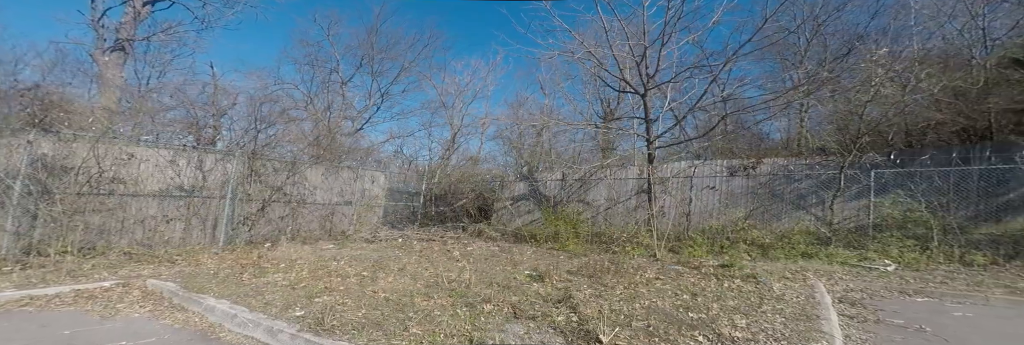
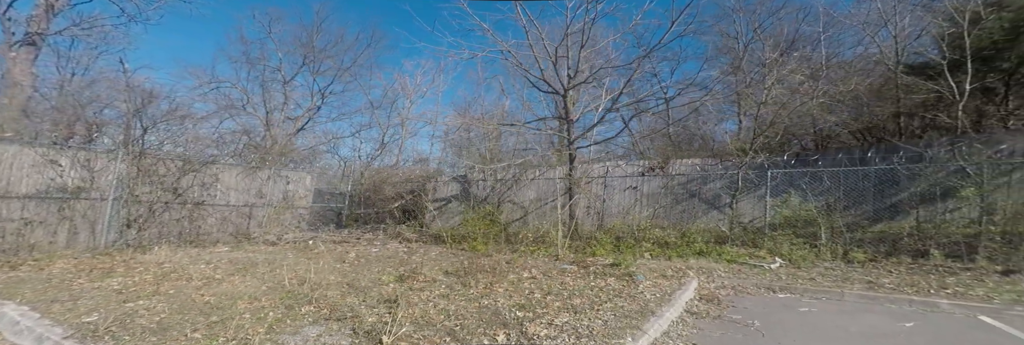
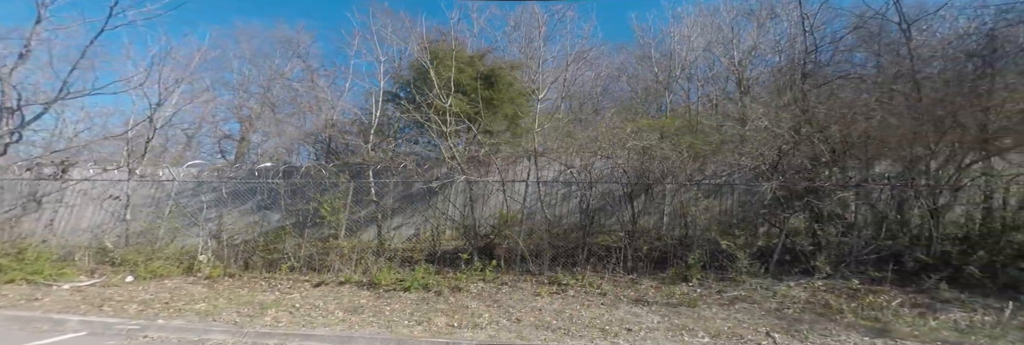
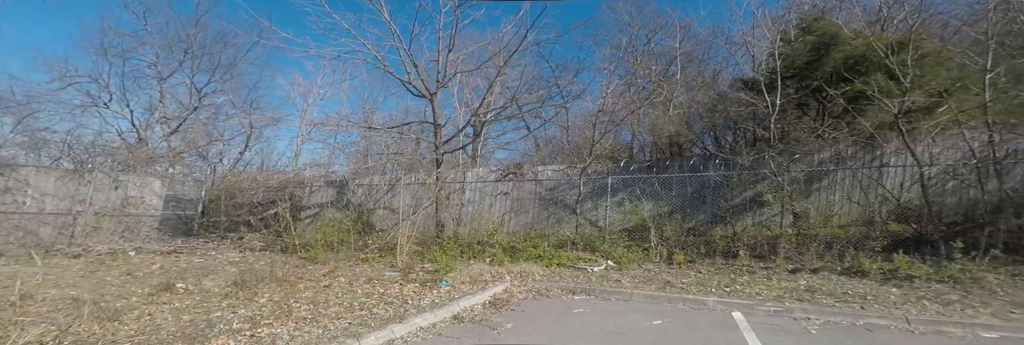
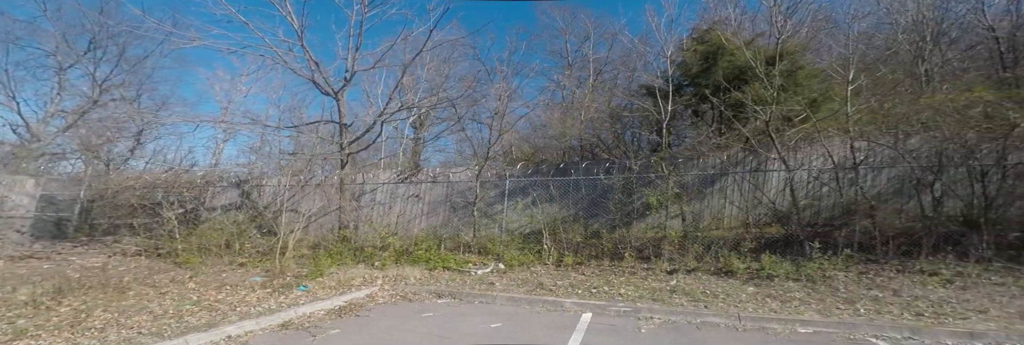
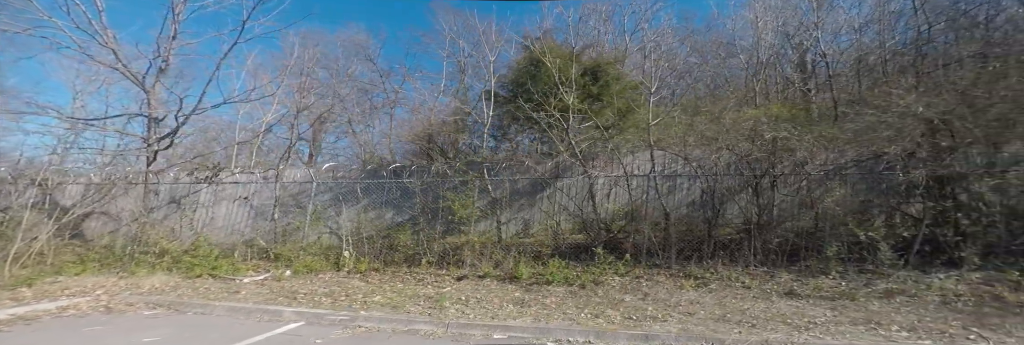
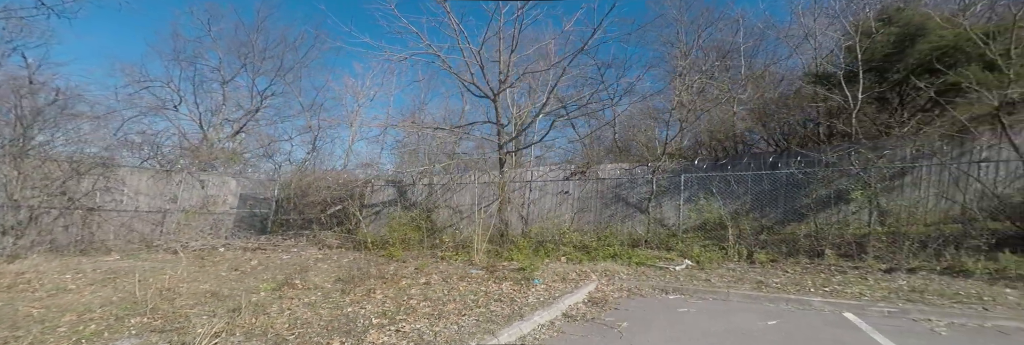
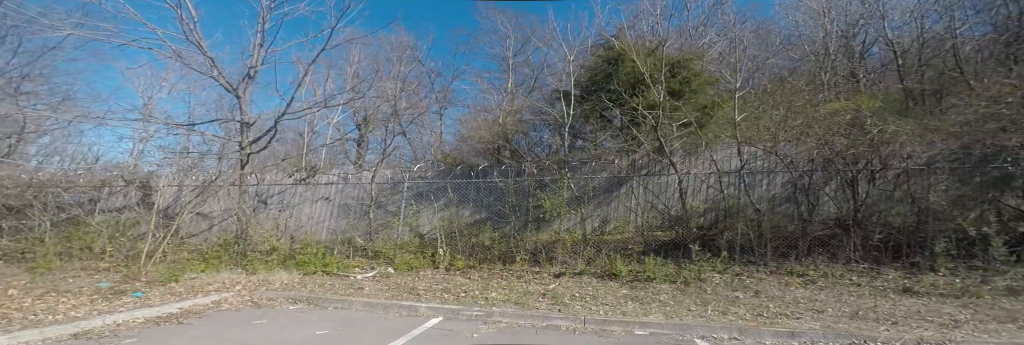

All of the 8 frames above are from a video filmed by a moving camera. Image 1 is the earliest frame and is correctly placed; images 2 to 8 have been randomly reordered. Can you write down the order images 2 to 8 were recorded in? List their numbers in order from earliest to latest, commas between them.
2, 7, 4, 5, 8, 6, 3
